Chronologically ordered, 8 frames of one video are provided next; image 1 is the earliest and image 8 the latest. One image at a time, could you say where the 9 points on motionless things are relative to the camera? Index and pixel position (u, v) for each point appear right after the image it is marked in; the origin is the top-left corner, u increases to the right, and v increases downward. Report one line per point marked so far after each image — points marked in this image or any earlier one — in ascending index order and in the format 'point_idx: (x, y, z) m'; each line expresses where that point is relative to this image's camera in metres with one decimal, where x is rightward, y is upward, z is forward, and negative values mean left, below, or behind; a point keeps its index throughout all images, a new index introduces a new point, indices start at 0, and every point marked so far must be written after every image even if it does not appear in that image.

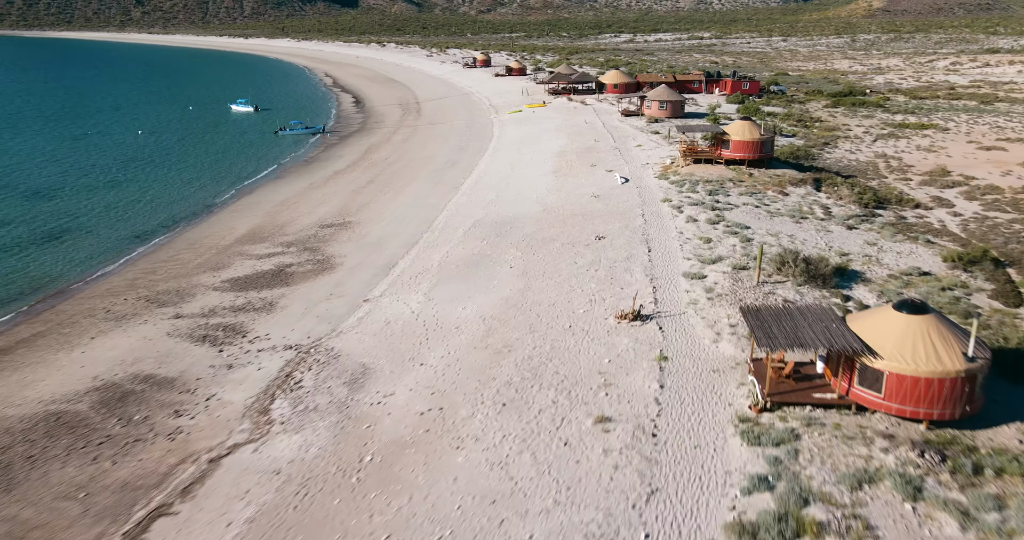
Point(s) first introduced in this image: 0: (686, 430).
0: (+2.6, -2.3, +10.7) m
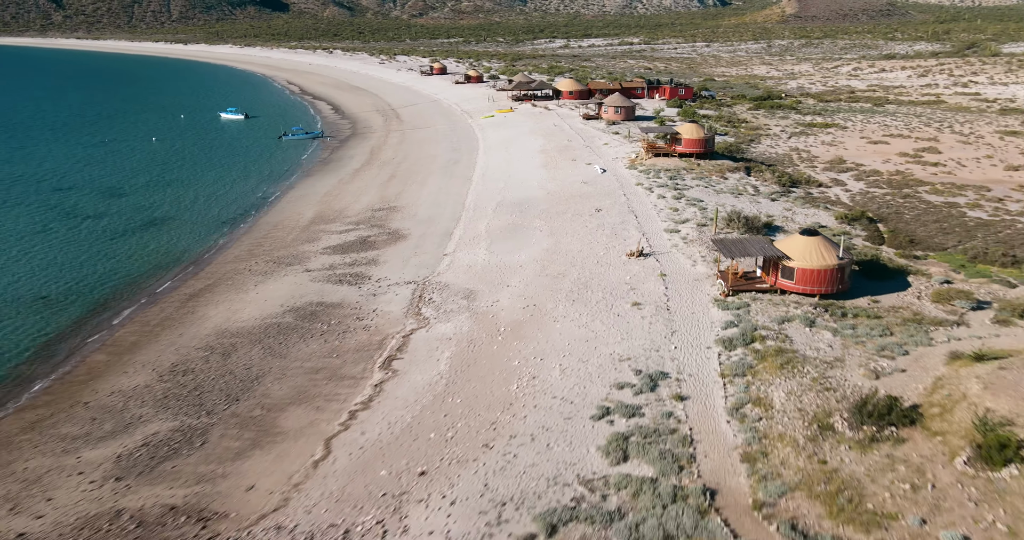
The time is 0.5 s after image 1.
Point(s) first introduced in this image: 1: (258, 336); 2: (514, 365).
0: (+4.5, -0.9, +18.5) m
1: (-6.7, -1.7, +19.1) m
2: (+0.1, -2.0, +16.1) m
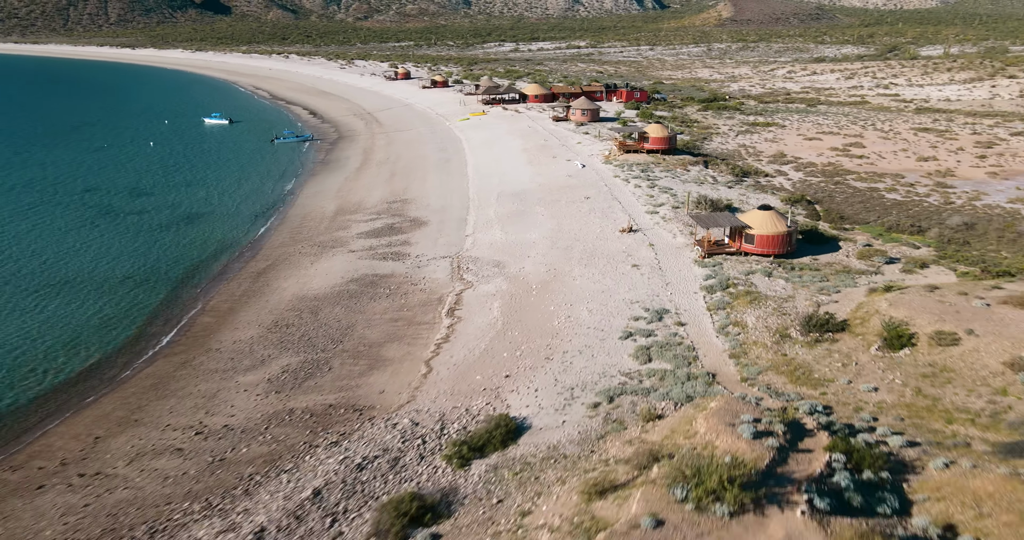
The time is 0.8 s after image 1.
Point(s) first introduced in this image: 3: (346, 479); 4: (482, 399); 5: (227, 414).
0: (+5.3, +0.2, +24.0) m
1: (-5.8, -1.0, +23.8) m
2: (+1.2, -1.1, +21.2) m
3: (-3.0, -3.8, +13.5) m
4: (-0.6, -2.8, +16.2) m
5: (-6.5, -3.3, +16.9) m
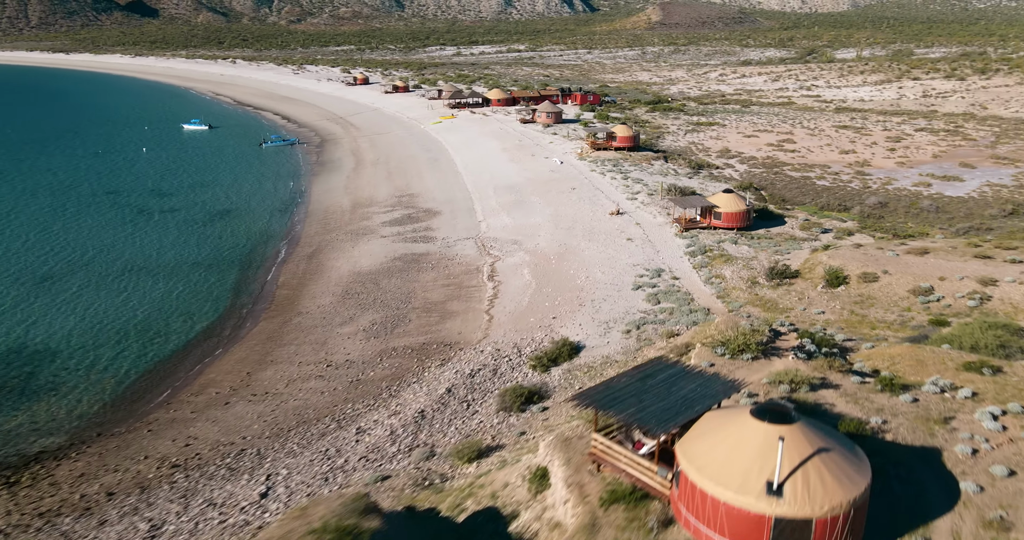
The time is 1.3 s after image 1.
0: (+6.1, +1.3, +30.0) m
1: (-4.9, -0.1, +28.9) m
2: (+2.2, 0.0, +27.0) m
3: (-1.2, -2.8, +18.9) m
4: (+1.0, -1.8, +21.8) m
5: (-5.0, -2.5, +21.9) m
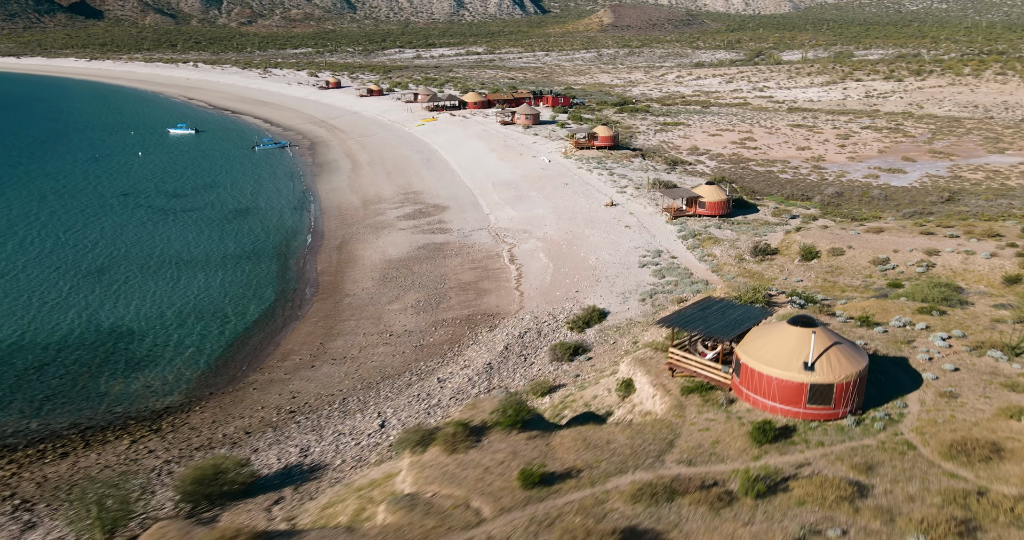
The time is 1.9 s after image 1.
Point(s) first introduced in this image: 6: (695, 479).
0: (+6.6, +2.1, +34.3) m
1: (-4.3, +0.4, +32.5) m
2: (+3.0, +0.7, +31.0) m
3: (+0.1, -2.2, +22.7) m
4: (+2.1, -1.1, +25.8) m
5: (-3.9, -1.9, +25.5) m
6: (+2.6, -2.9, +10.4) m
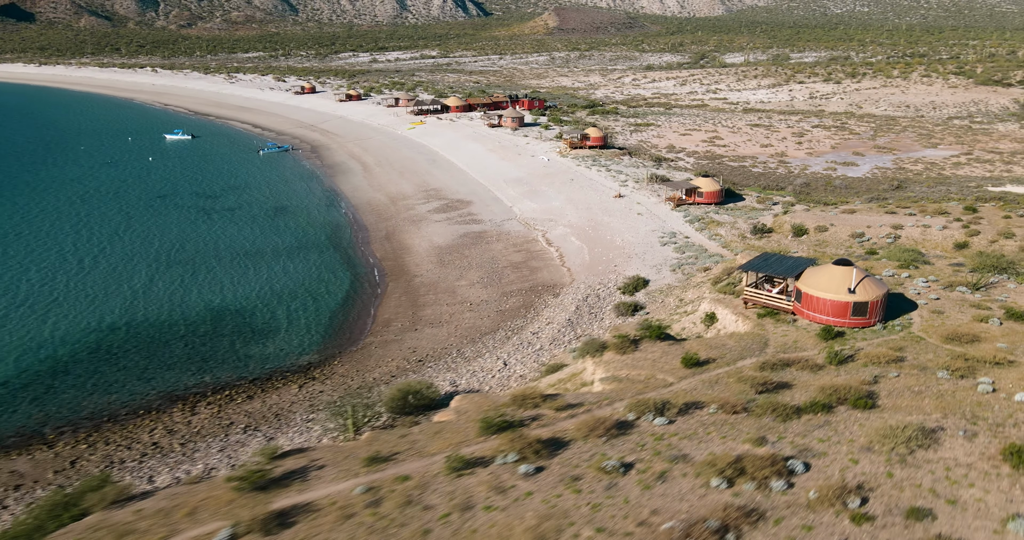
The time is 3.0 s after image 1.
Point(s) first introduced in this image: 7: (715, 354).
0: (+8.1, +3.2, +40.1) m
1: (-2.5, +1.2, +37.5) m
2: (+4.8, +1.7, +36.5) m
3: (+2.7, -1.2, +28.1) m
4: (+4.4, -0.2, +31.3) m
5: (-1.5, -1.1, +30.6) m
6: (+6.1, -1.9, +15.9) m
7: (+4.6, -1.9, +16.5) m
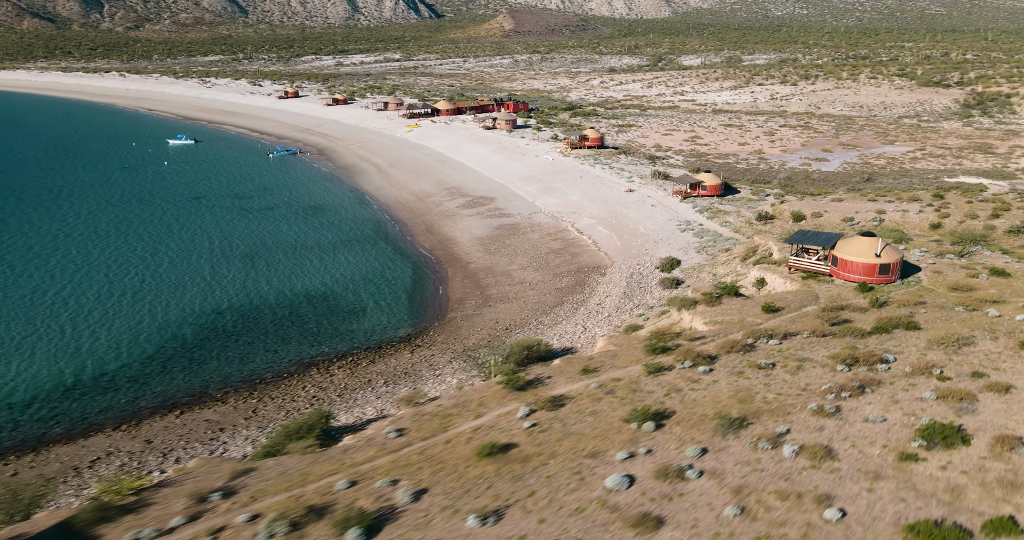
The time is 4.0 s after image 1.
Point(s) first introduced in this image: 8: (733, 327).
0: (+9.8, +4.1, +45.3) m
1: (-0.6, +1.9, +42.0) m
2: (+6.7, +2.5, +41.5) m
3: (+5.2, -0.4, +32.9) m
4: (+6.7, +0.7, +36.2) m
5: (+0.9, -0.4, +35.1) m
6: (+9.5, -1.0, +21.0) m
7: (+7.9, -1.0, +21.5) m
8: (+5.8, -1.5, +19.3) m
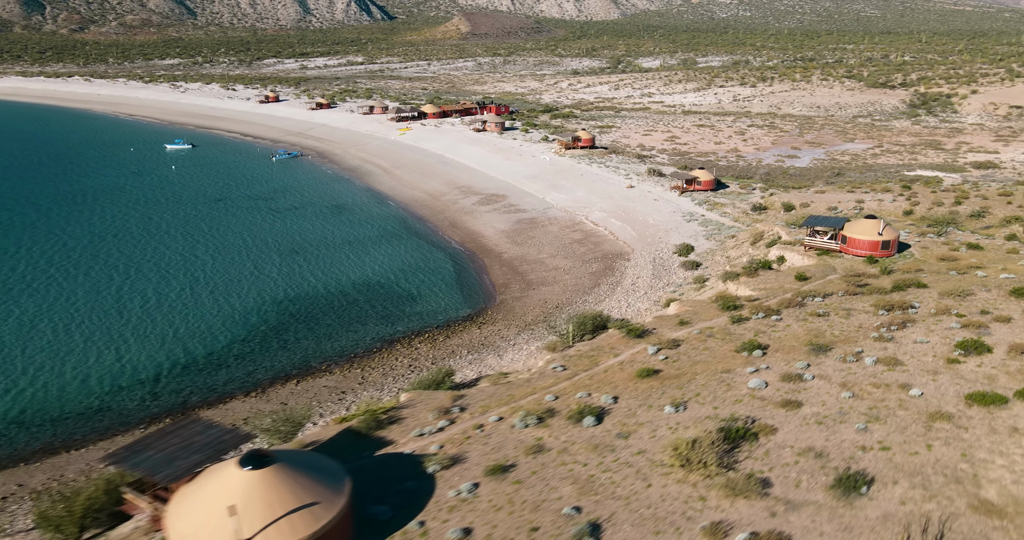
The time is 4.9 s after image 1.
0: (+10.8, +4.9, +50.1) m
1: (+0.7, +2.5, +46.1) m
2: (+8.0, +3.3, +46.1) m
3: (+7.2, +0.3, +37.5) m
4: (+8.4, +1.5, +40.8) m
5: (+2.6, +0.3, +39.4) m
6: (+12.2, -0.1, +25.9) m
7: (+10.6, -0.1, +26.3) m
8: (+8.6, -0.7, +23.8) m
